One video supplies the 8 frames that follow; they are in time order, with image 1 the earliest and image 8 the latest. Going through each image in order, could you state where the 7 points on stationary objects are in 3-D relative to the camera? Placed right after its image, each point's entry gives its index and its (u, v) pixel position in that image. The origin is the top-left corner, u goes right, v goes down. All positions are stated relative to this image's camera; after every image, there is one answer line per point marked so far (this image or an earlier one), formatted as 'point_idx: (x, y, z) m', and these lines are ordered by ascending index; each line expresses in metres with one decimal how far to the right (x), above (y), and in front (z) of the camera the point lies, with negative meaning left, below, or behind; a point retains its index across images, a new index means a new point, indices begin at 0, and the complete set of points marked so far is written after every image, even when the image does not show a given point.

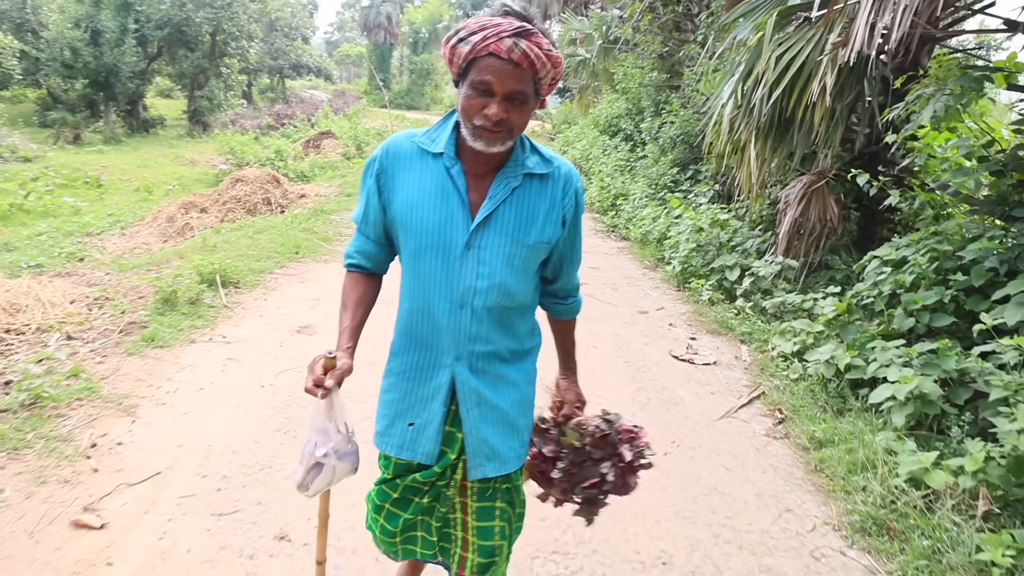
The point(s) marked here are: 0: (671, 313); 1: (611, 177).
0: (+1.0, -0.1, +5.3) m
1: (+1.2, +1.4, +9.6) m
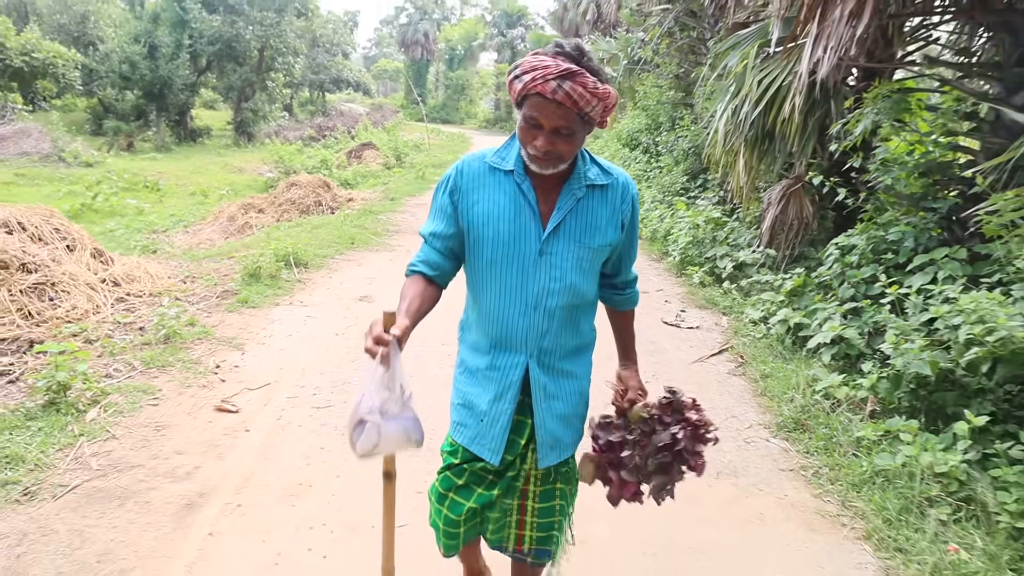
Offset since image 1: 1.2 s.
0: (+1.2, 0.0, +6.1) m
1: (+1.6, +1.3, +10.4) m
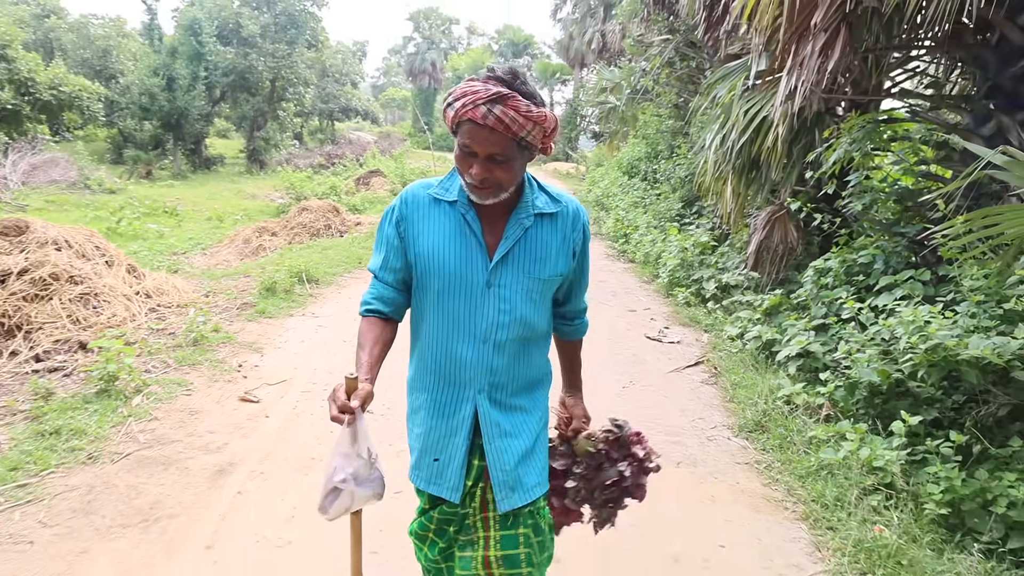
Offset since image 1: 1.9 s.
0: (+1.2, -0.2, +6.5) m
1: (+1.6, +1.1, +10.9) m
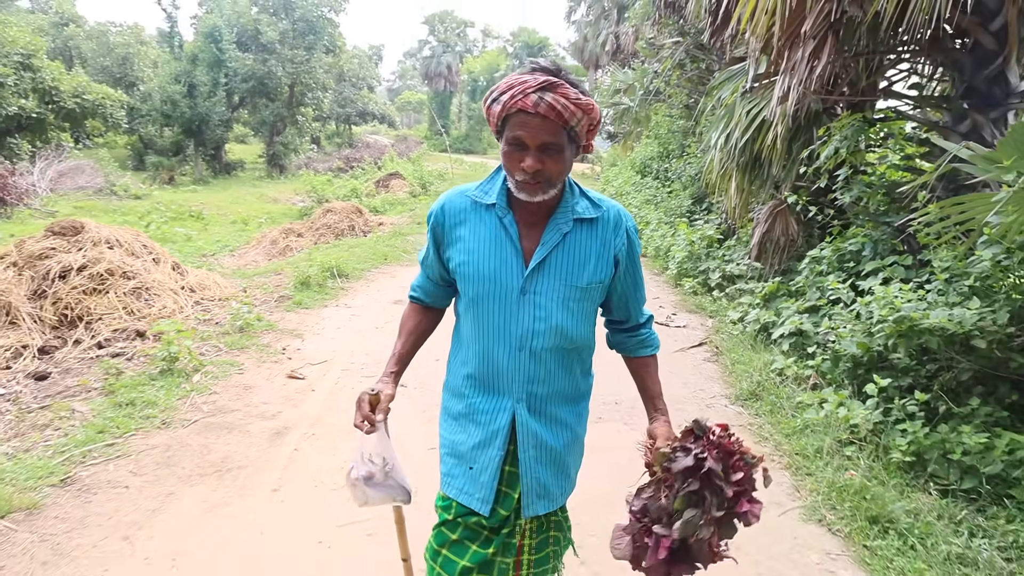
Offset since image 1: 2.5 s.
0: (+1.3, -0.1, +6.9) m
1: (+1.8, +1.1, +11.2) m
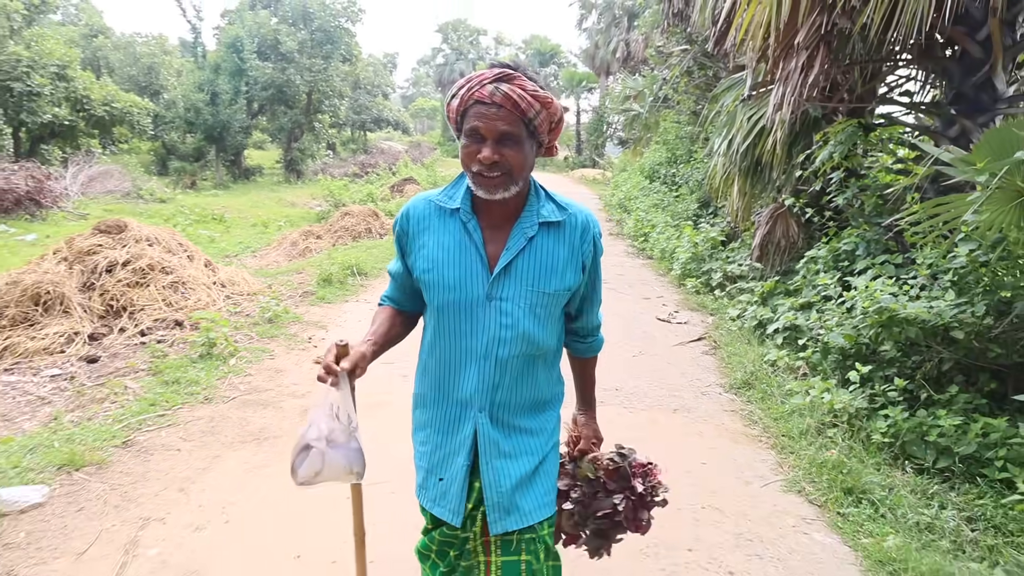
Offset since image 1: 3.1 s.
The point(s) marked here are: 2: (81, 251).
0: (+1.4, -0.1, +7.2) m
1: (+2.0, +1.1, +11.6) m
2: (-3.0, +0.3, +5.4) m
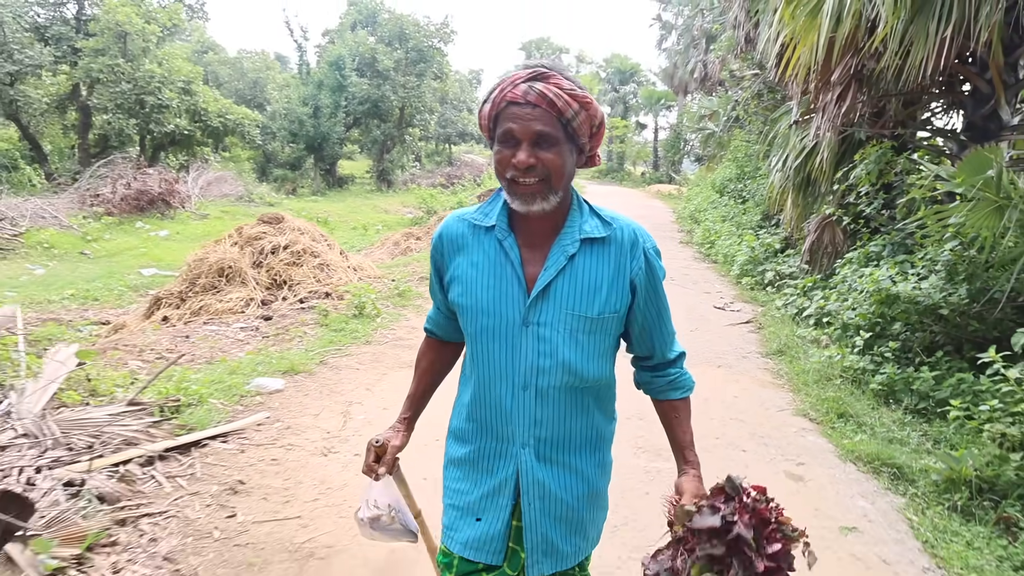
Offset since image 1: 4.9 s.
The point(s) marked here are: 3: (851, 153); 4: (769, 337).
0: (+2.3, -0.1, +8.2) m
1: (+3.3, +1.0, +12.5) m
2: (-2.3, +0.5, +6.8) m
3: (+3.0, +1.2, +6.9) m
4: (+2.0, -0.4, +5.9) m
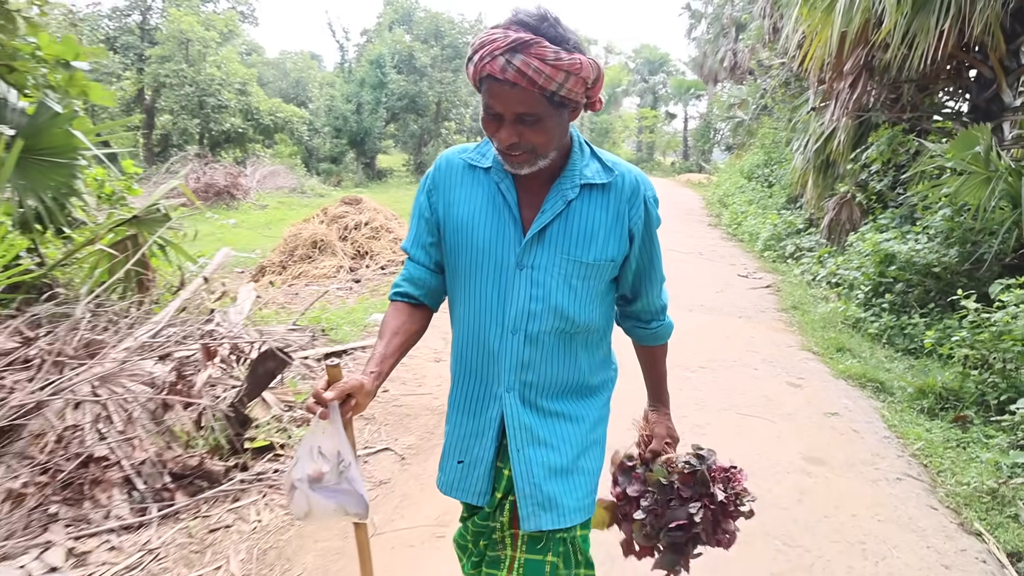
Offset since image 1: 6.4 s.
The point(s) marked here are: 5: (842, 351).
0: (+2.8, +0.3, +9.2) m
1: (+3.9, +1.4, +13.4) m
2: (-1.8, +0.7, +8.0) m
3: (+3.5, +1.5, +7.9) m
4: (+2.4, -0.1, +6.9) m
5: (+2.2, -0.4, +5.2) m
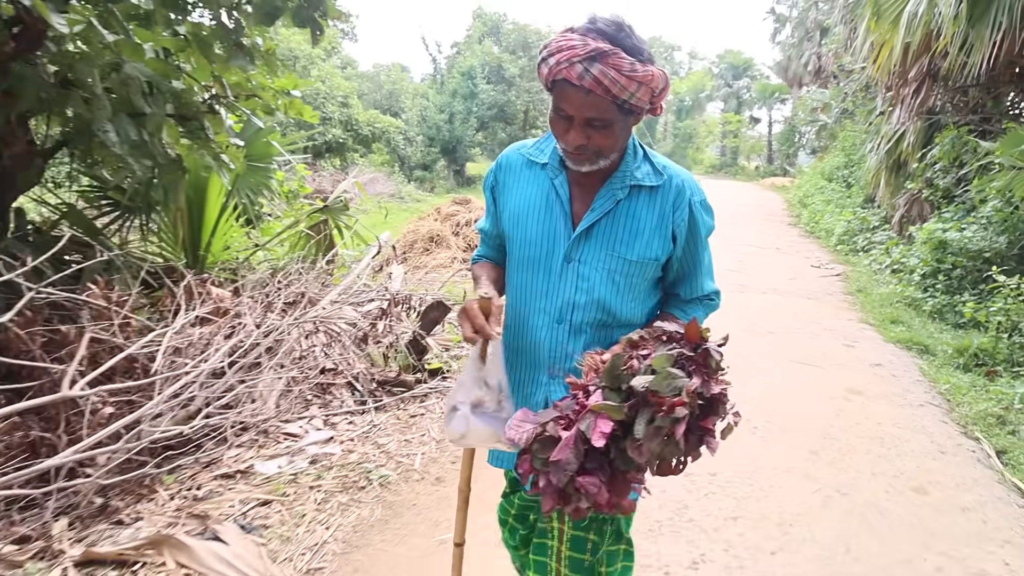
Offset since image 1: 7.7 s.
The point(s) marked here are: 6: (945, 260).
0: (+3.9, +0.3, +9.8) m
1: (+5.5, +1.5, +13.9) m
2: (-0.8, +0.9, +9.1) m
3: (+4.5, +1.6, +8.4) m
4: (+3.3, 0.0, +7.6) m
5: (+2.9, -0.3, +5.9) m
6: (+3.6, +0.3, +6.6) m
